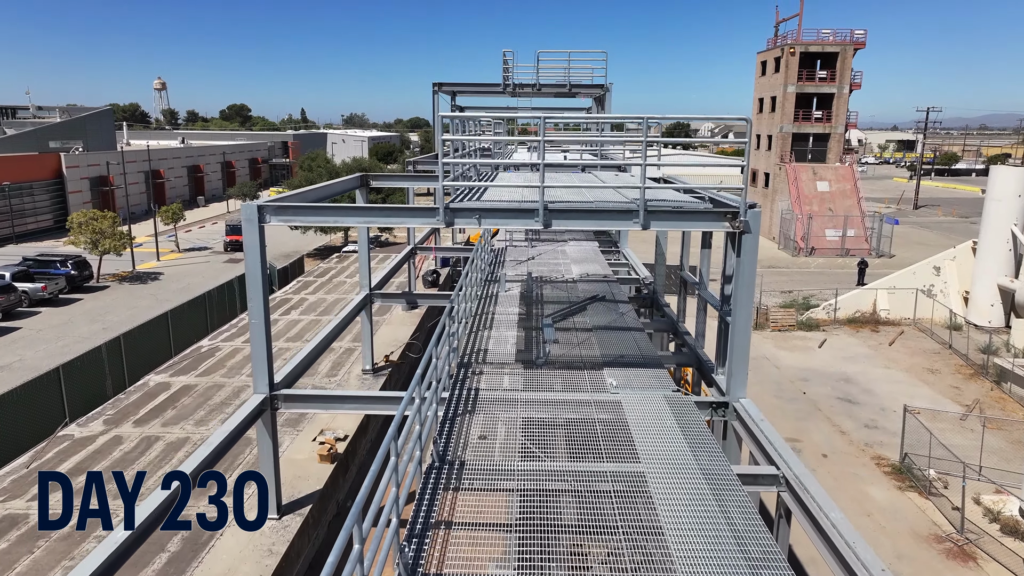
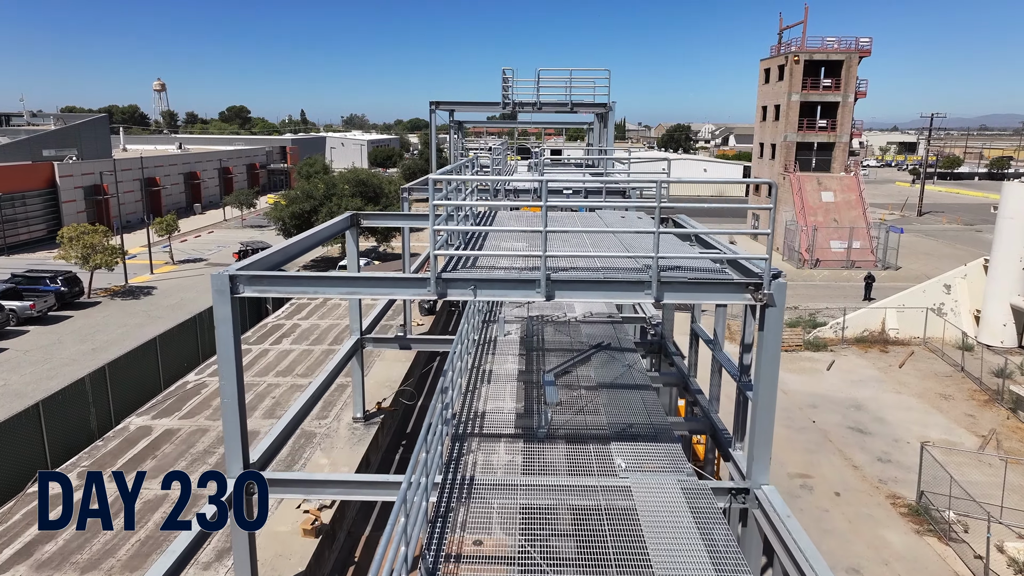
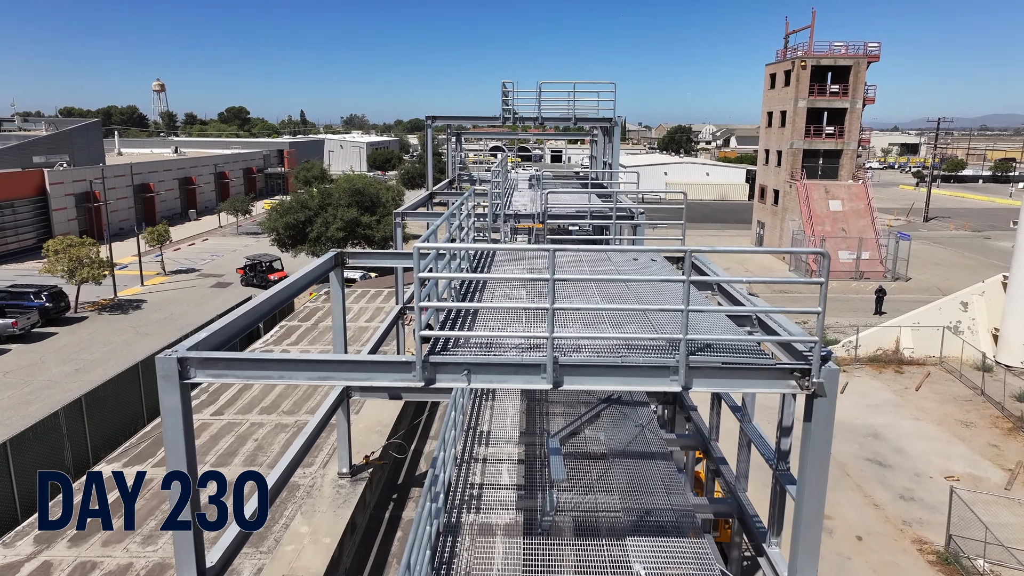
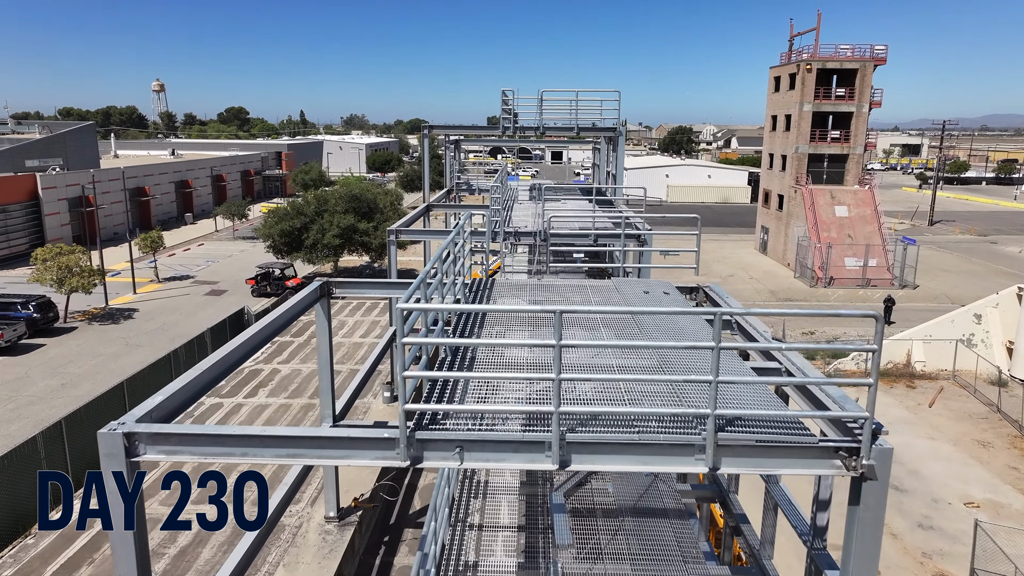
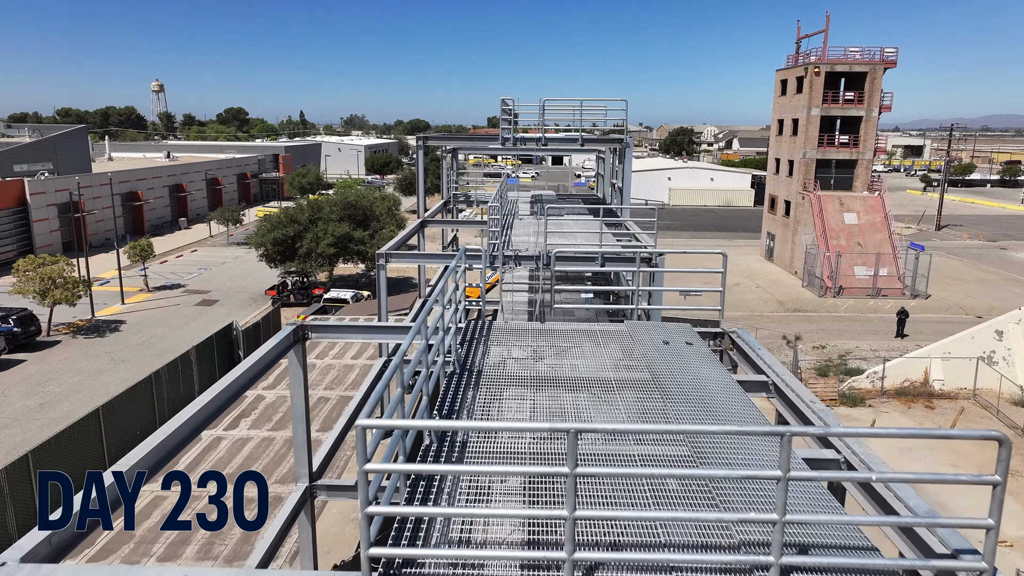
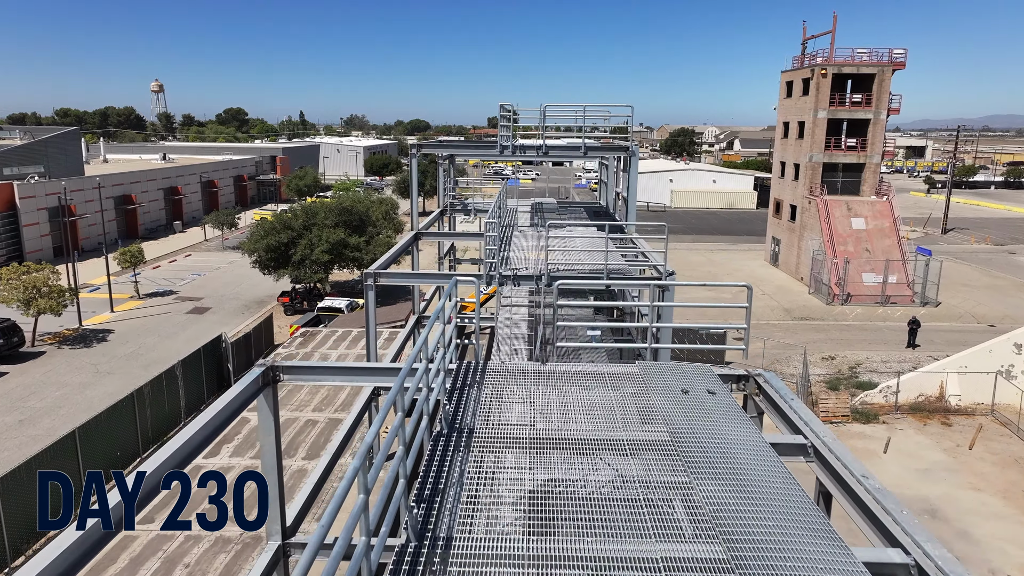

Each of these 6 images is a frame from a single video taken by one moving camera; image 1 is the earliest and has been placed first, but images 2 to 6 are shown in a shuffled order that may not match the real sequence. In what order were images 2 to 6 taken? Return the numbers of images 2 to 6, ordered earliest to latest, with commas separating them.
2, 3, 4, 5, 6
